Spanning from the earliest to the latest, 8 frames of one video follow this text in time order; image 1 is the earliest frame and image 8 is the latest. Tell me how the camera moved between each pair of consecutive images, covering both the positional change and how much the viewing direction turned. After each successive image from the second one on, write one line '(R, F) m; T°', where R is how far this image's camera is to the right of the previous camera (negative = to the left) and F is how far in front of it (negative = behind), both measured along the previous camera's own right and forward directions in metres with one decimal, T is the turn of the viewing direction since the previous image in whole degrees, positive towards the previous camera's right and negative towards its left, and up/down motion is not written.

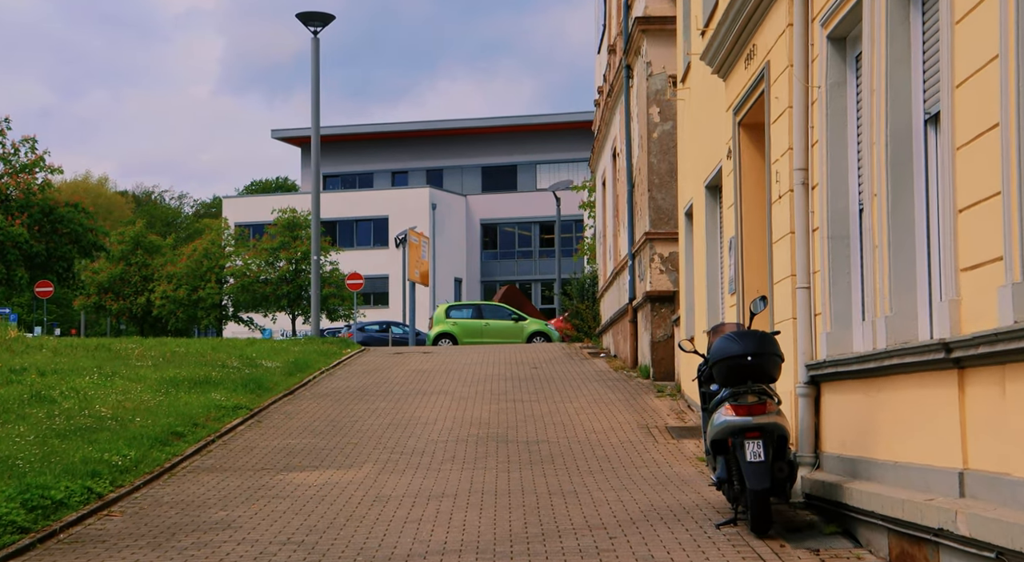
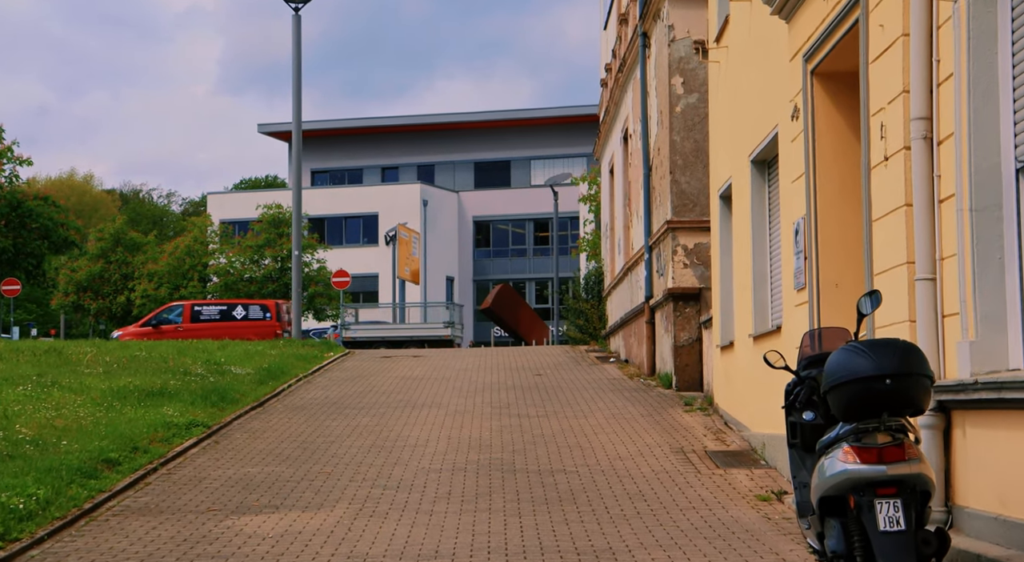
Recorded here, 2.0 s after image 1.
(-0.2, +2.7) m; 0°
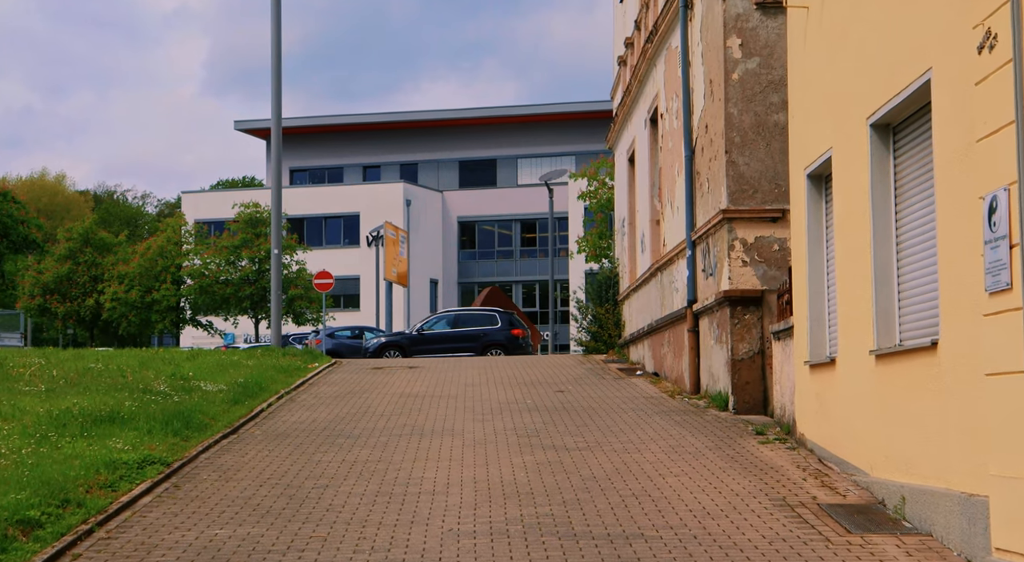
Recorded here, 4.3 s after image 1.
(-0.6, +3.1) m; +1°
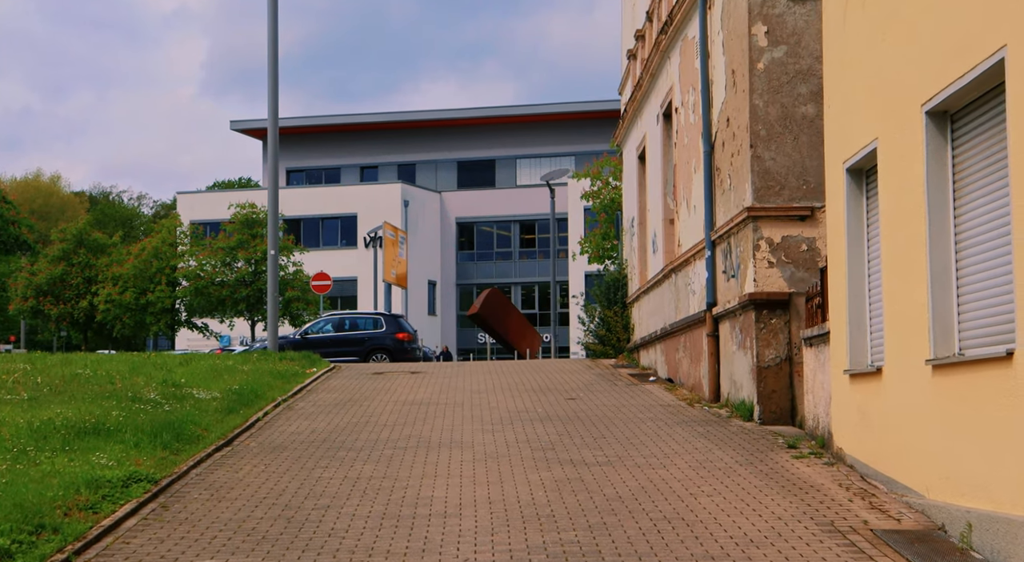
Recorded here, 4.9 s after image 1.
(-0.2, +0.9) m; 0°
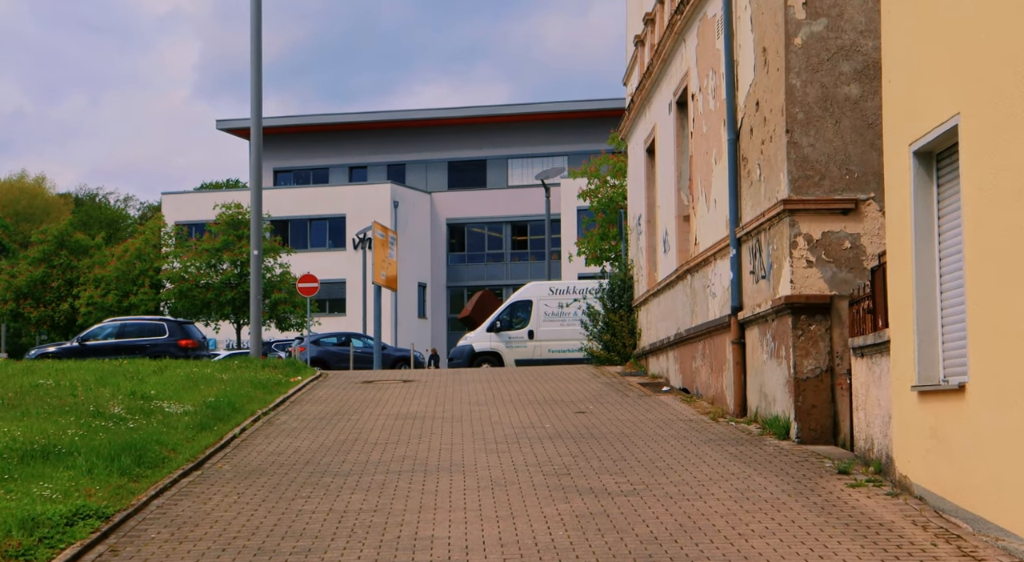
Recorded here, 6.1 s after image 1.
(-0.2, +1.6) m; 0°
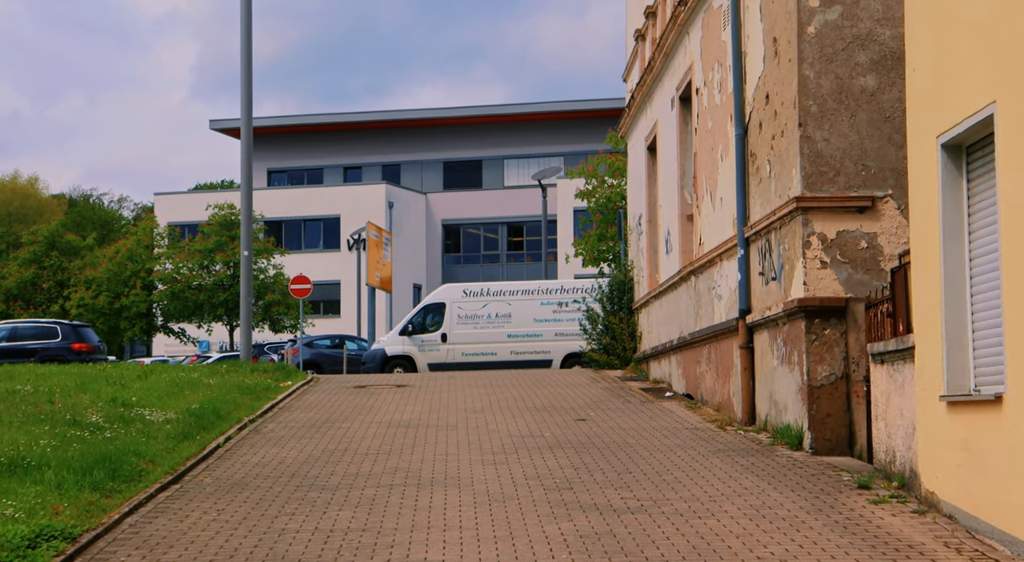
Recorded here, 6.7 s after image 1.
(0.0, +0.7) m; 0°
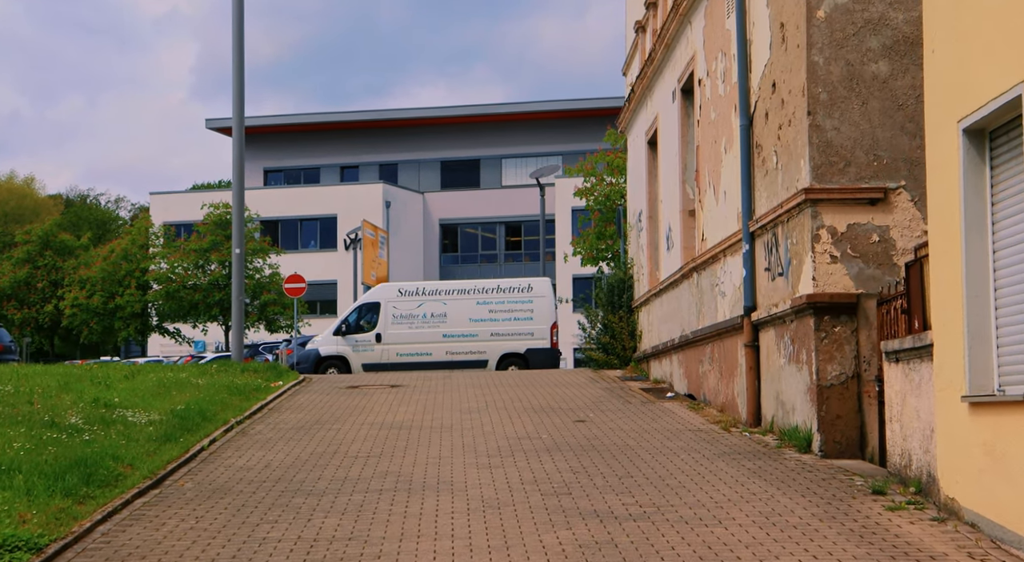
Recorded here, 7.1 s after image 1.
(0.0, +0.5) m; 0°
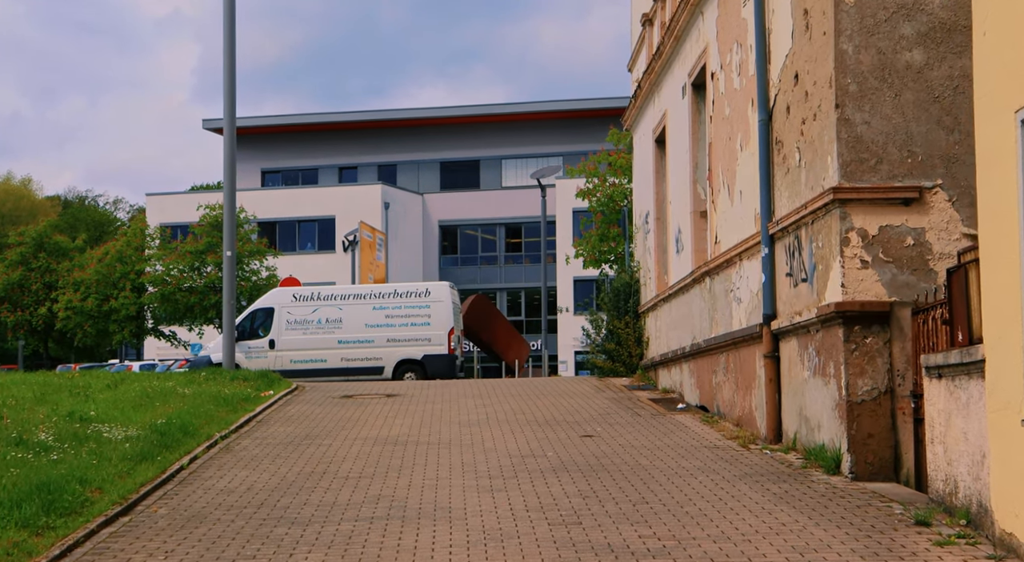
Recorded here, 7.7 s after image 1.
(0.0, +0.9) m; 0°
